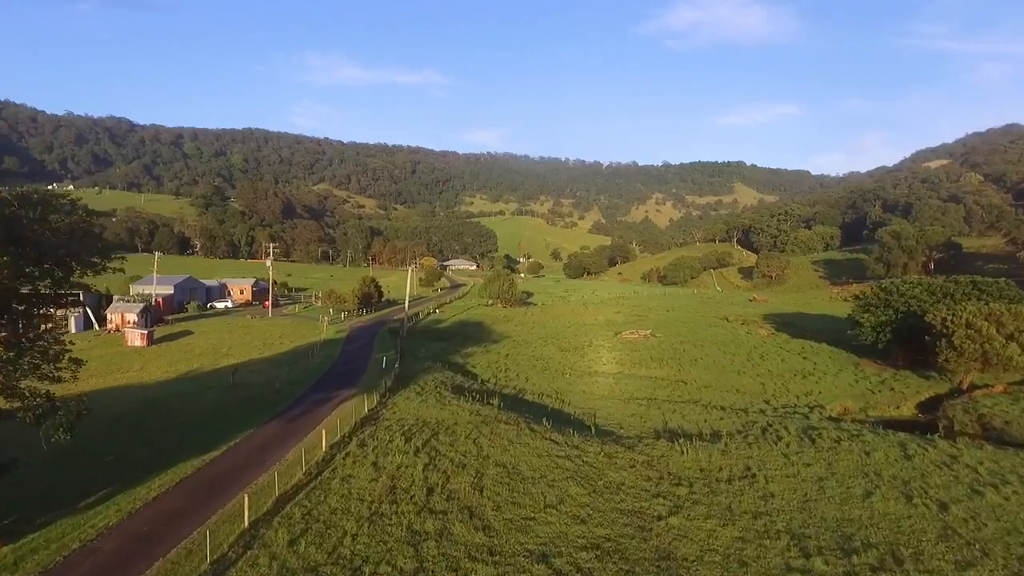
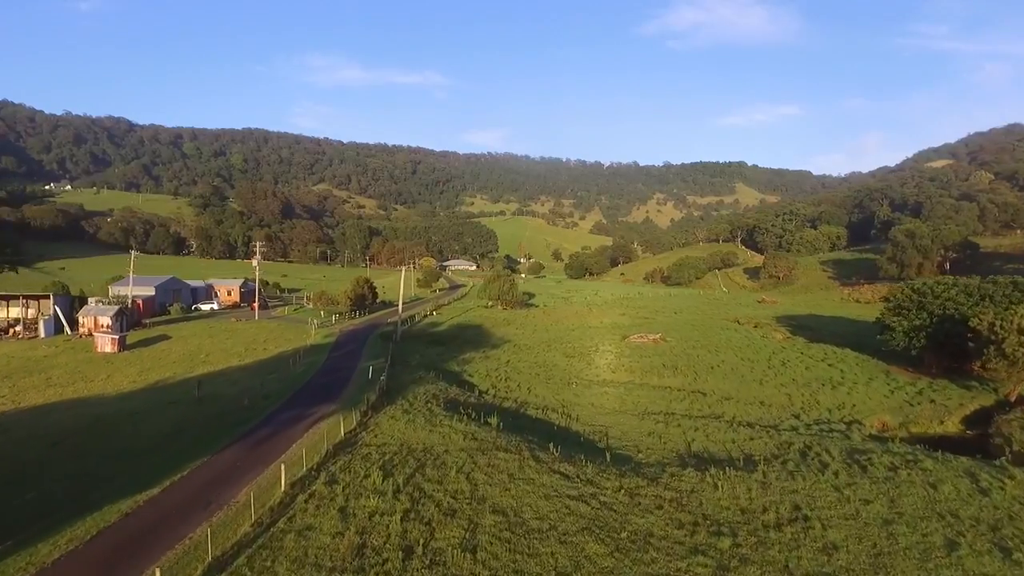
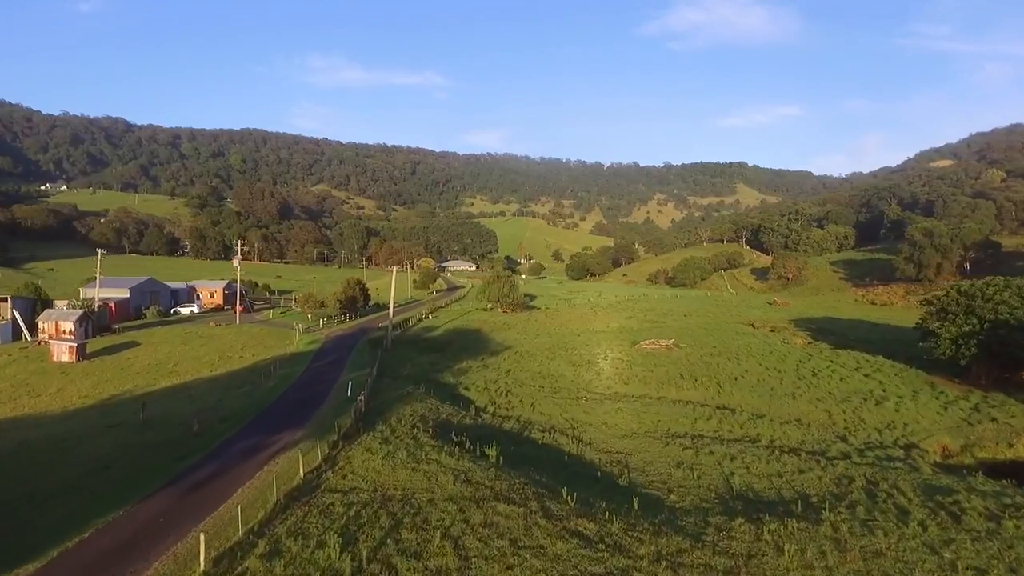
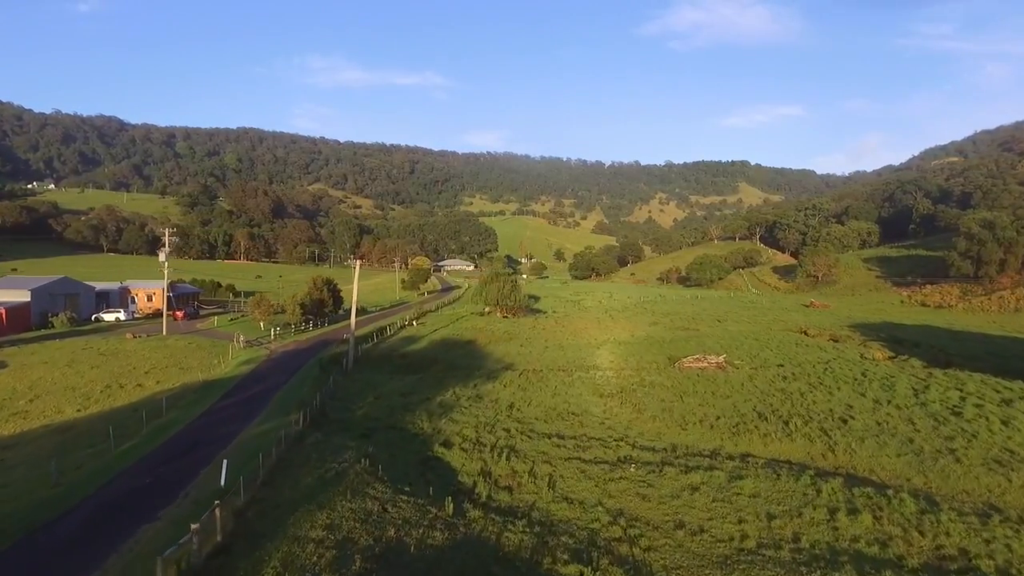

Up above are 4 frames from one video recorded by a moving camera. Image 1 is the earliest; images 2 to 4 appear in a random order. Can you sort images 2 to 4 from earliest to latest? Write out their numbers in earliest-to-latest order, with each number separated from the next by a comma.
2, 3, 4
